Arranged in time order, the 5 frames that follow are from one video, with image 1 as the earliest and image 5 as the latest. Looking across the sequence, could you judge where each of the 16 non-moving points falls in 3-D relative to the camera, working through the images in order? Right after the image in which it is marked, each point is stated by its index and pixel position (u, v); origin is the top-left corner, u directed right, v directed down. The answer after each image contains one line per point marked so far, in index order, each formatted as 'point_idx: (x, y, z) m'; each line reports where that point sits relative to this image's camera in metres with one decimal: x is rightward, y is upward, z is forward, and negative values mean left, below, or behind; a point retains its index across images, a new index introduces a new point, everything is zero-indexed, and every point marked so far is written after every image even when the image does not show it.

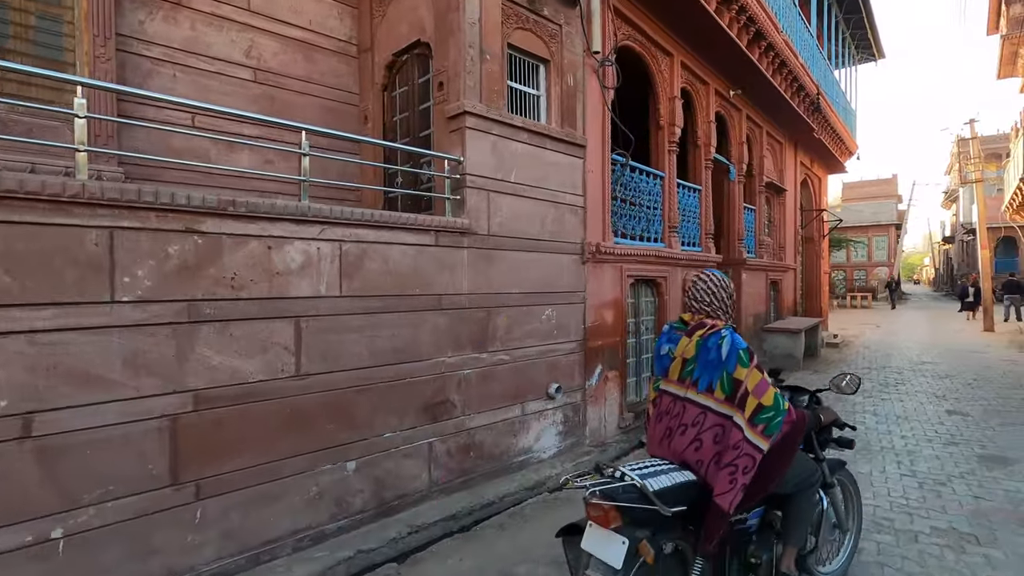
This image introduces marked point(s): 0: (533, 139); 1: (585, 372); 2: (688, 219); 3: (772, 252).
0: (+0.2, +1.4, +5.0) m
1: (+0.8, -0.9, +5.6) m
2: (+2.7, +1.0, +8.1) m
3: (+5.8, +0.8, +12.0) m
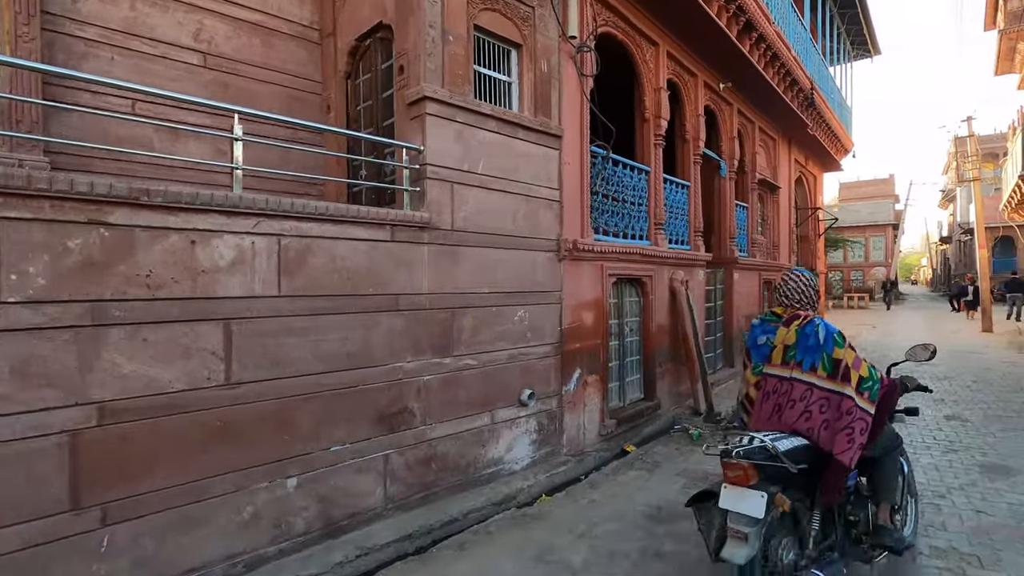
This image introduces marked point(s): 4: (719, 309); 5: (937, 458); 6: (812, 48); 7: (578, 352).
0: (-0.1, +1.4, +4.7) m
1: (+0.5, -0.9, +5.3) m
2: (+2.4, +1.0, +7.8) m
3: (+5.5, +0.8, +11.7) m
4: (+3.6, -0.4, +9.4) m
5: (+4.3, -1.7, +5.5) m
6: (+6.7, +5.4, +12.0) m
7: (+0.7, -0.7, +5.5) m
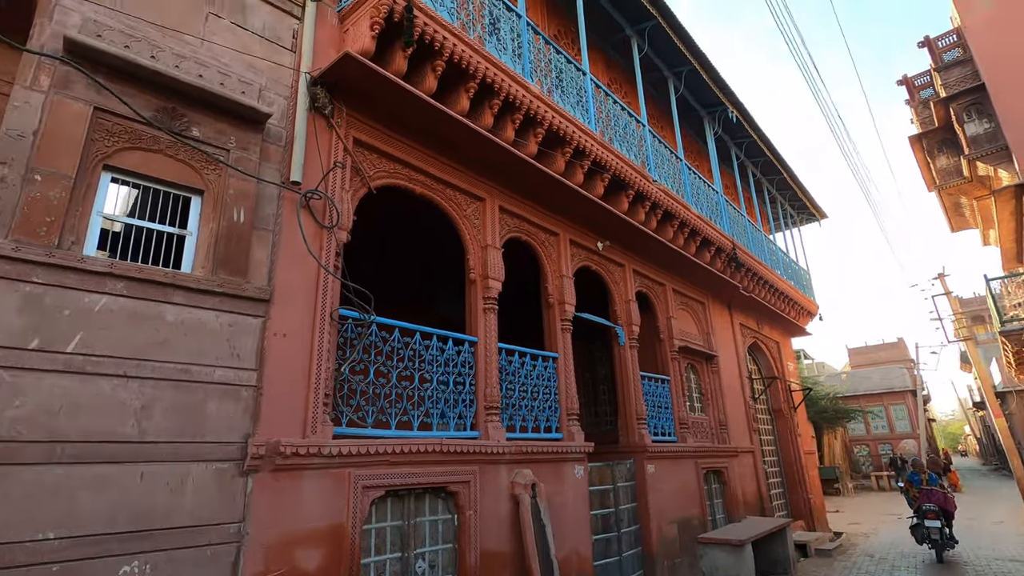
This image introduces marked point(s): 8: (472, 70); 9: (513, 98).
0: (-2.4, 0.0, +3.4) m
1: (-1.7, -2.3, +3.3) m
2: (+0.2, -1.2, +6.2) m
3: (+3.5, -2.6, +9.7) m
4: (+1.5, -3.0, +7.2) m
5: (+2.1, -3.0, +3.0) m
6: (+4.6, +1.7, +11.4) m
7: (-1.5, -2.2, +3.6) m
8: (-0.4, +2.3, +5.6) m
9: (0.0, +2.2, +6.1) m
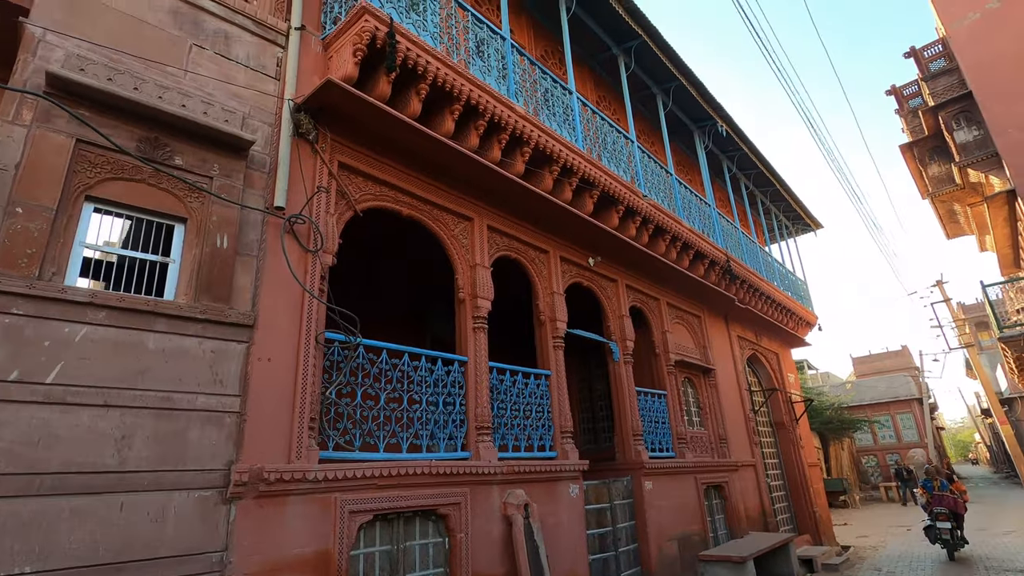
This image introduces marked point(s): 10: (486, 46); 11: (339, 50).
0: (-2.5, -0.2, +3.5) m
1: (-1.8, -2.5, +3.2) m
2: (+0.1, -1.5, +6.2) m
3: (+3.5, -2.8, +9.6) m
4: (+1.5, -3.2, +7.1) m
5: (+2.1, -3.1, +2.9) m
6: (+4.4, +1.4, +11.4) m
7: (-1.6, -2.4, +3.5) m
8: (-0.6, +2.1, +5.7) m
9: (-0.2, +1.9, +6.2) m
10: (-0.3, +2.9, +6.5) m
11: (-1.6, +2.2, +5.1) m
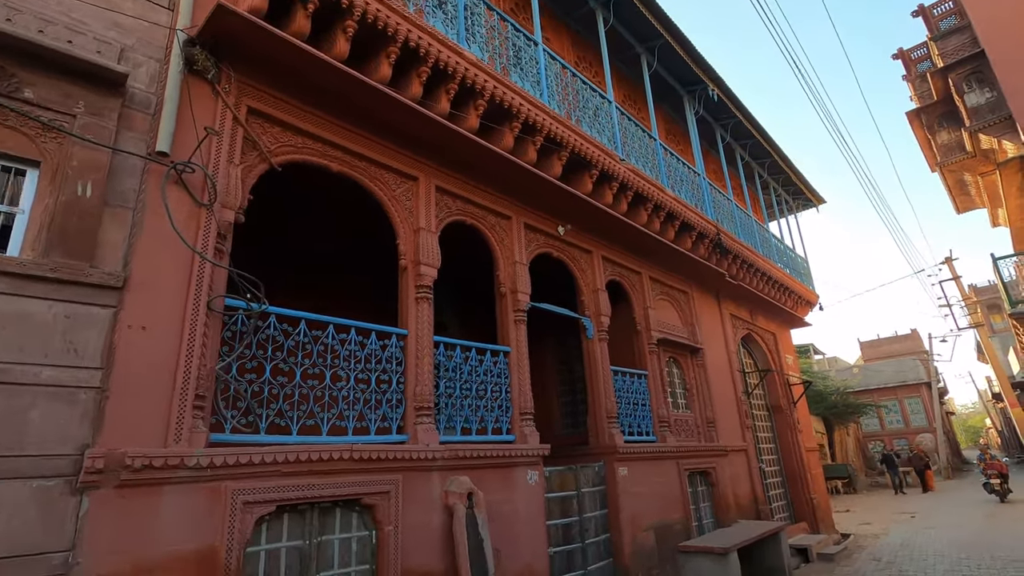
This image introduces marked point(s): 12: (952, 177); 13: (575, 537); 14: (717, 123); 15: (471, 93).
0: (-3.1, +0.1, +2.9) m
1: (-2.4, -2.2, +2.7) m
2: (-0.4, -1.1, +5.6) m
3: (+3.0, -2.4, +9.0) m
4: (+1.0, -2.9, +6.5) m
5: (+1.5, -2.8, +2.4) m
6: (+4.0, +1.9, +10.7) m
7: (-2.1, -2.1, +3.0) m
8: (-1.1, +2.4, +5.0) m
9: (-0.7, +2.3, +5.5) m
10: (-0.9, +3.3, +5.8) m
11: (-2.2, +2.6, +4.4) m
12: (+11.1, +2.8, +13.5) m
13: (+0.7, -2.9, +6.2) m
14: (+4.5, +3.7, +11.9) m
15: (-0.5, +2.1, +5.9) m
